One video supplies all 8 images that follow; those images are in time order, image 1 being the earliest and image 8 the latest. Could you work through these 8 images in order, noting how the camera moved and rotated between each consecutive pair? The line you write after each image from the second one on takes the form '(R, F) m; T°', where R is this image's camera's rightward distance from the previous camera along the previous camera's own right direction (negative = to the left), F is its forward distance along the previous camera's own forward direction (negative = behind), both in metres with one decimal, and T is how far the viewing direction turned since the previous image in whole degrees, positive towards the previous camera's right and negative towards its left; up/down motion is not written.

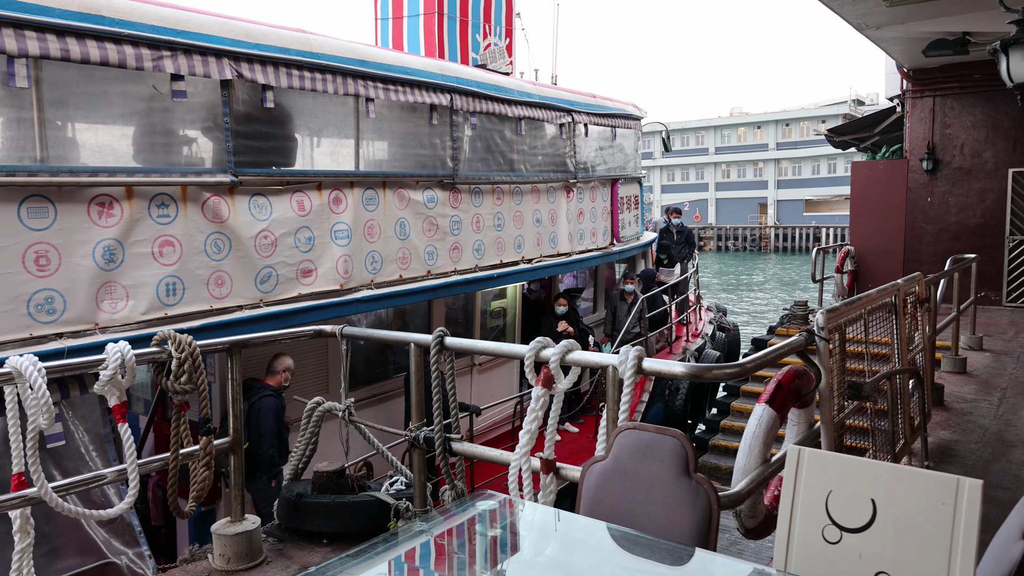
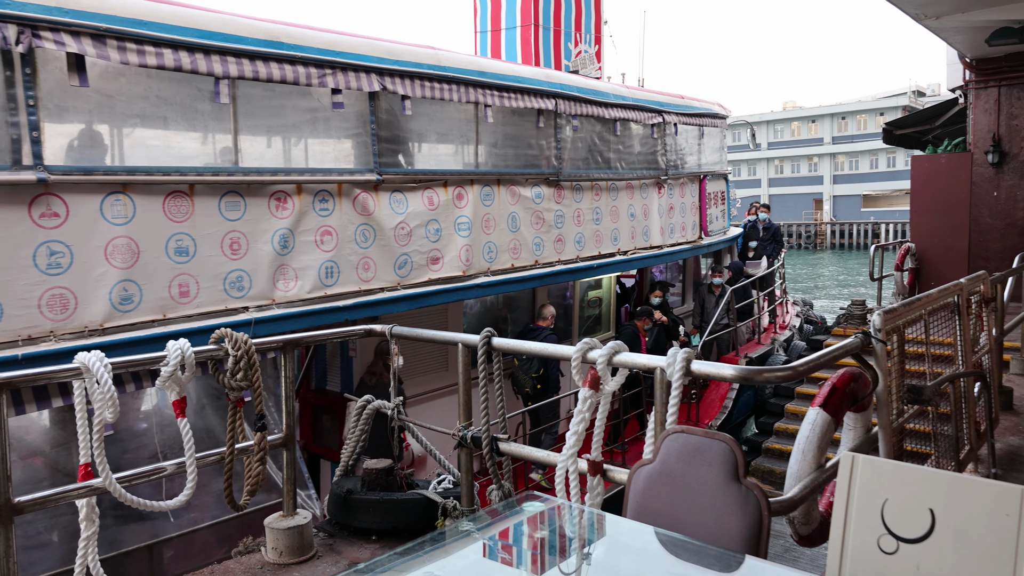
(-0.5, -0.7) m; -4°
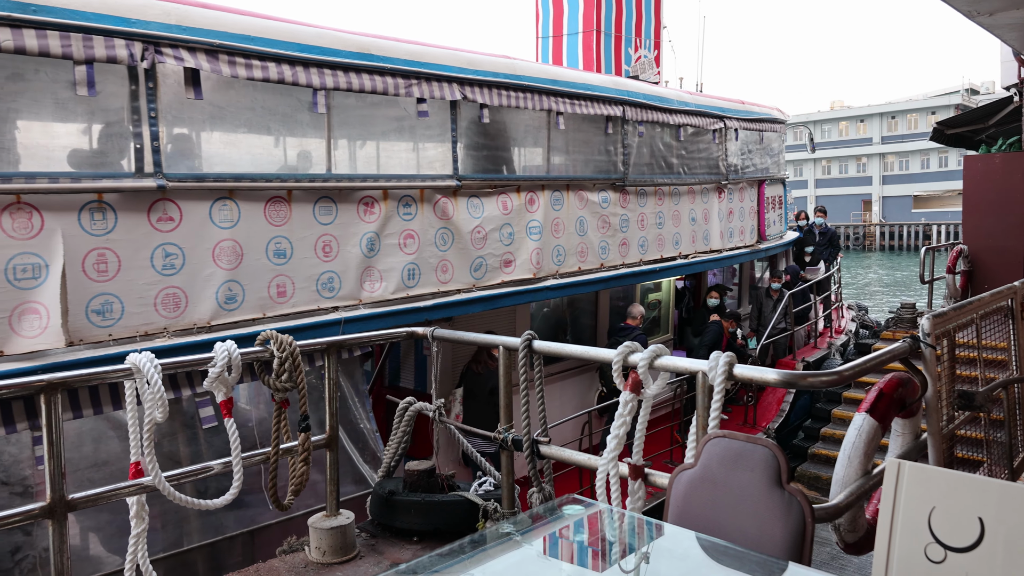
(-0.3, -0.2) m; -3°
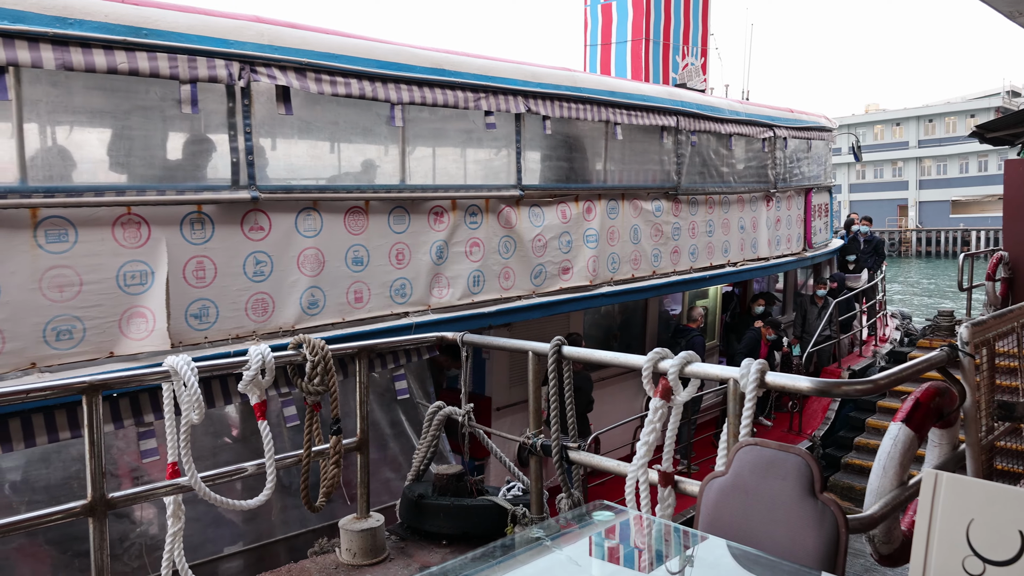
(-0.3, -0.2) m; -2°
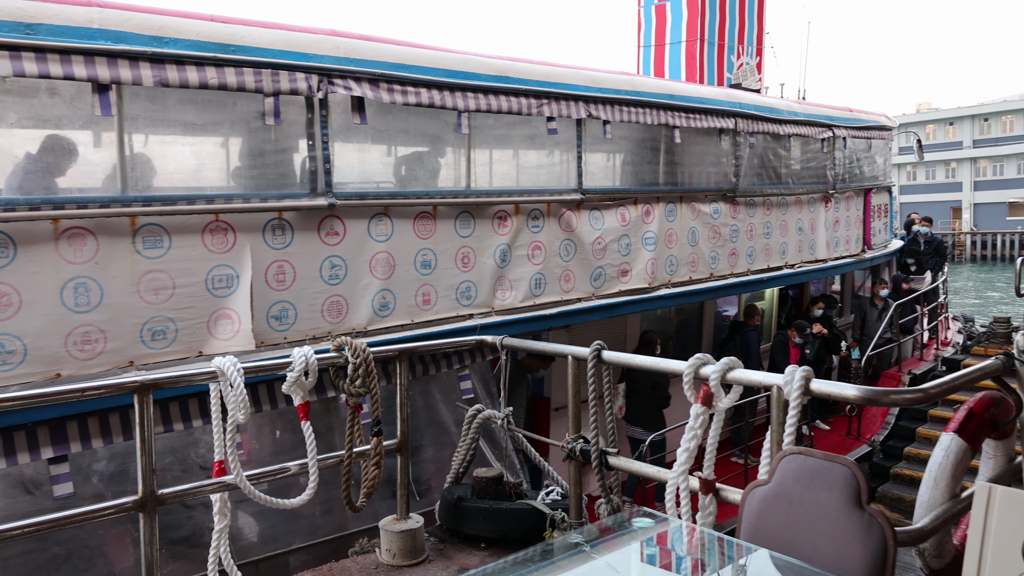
(-0.2, -0.1) m; -3°
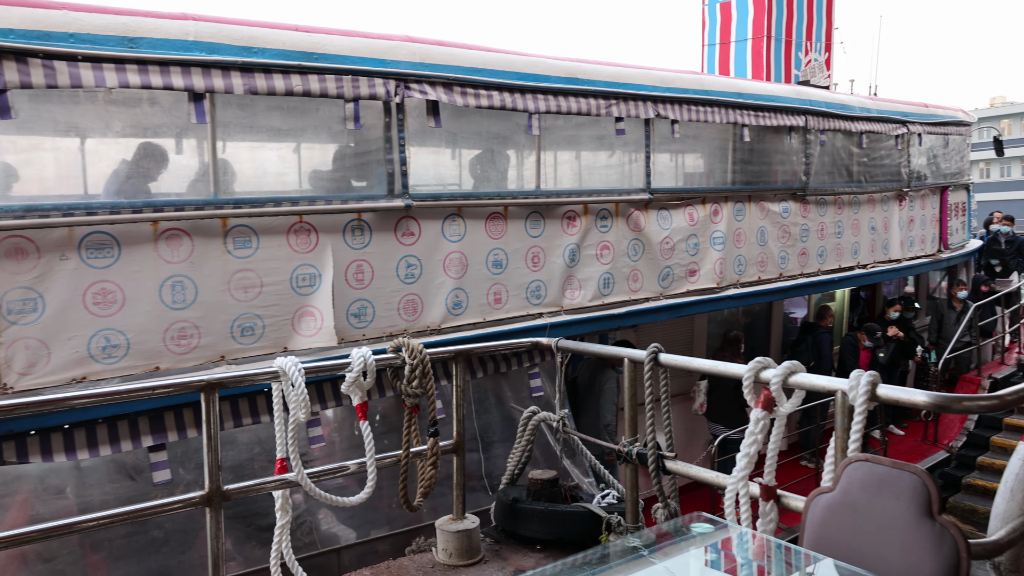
(-0.1, -0.1) m; -4°
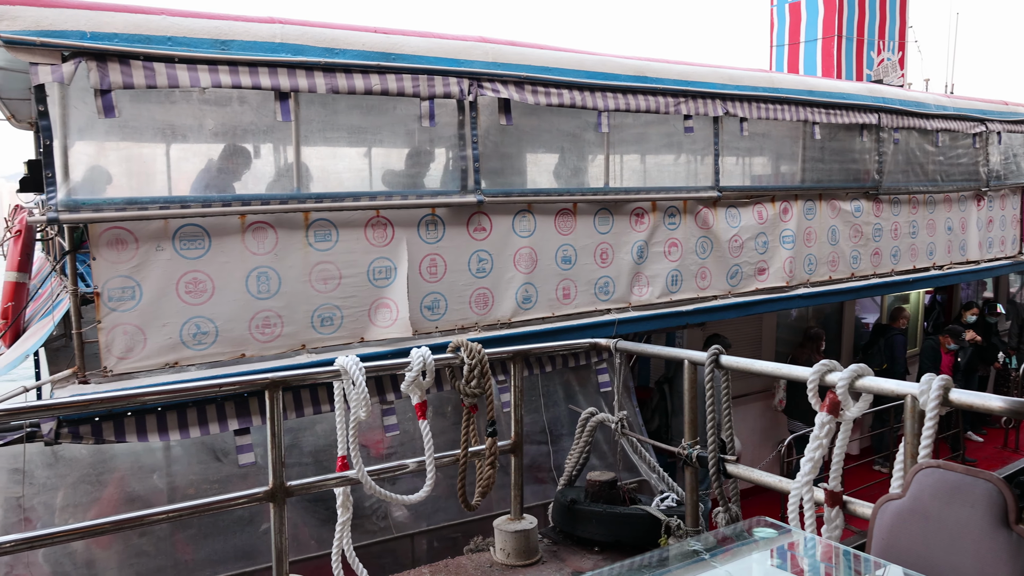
(-0.1, -0.1) m; -4°
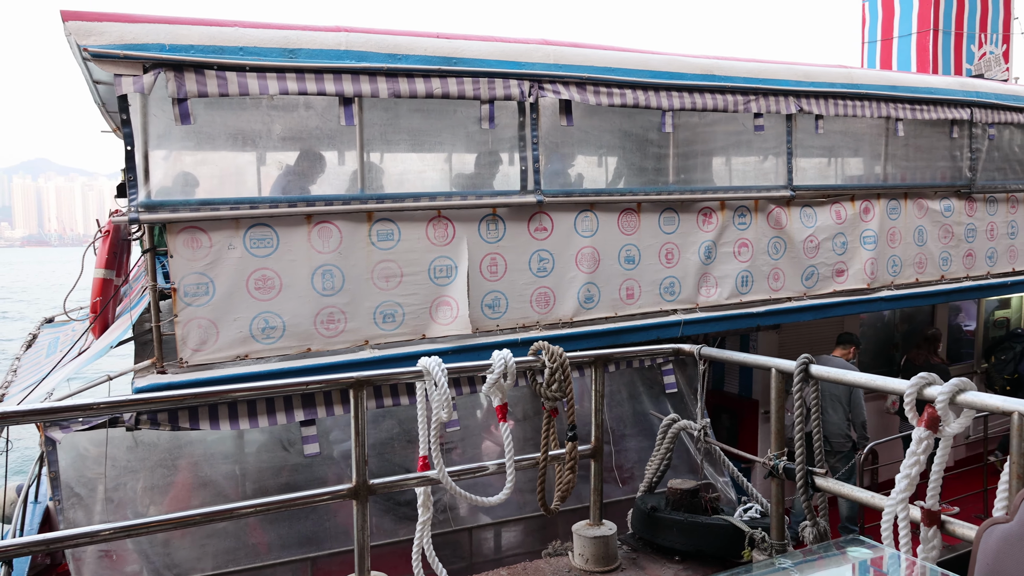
(+0.2, 0.0) m; -7°
